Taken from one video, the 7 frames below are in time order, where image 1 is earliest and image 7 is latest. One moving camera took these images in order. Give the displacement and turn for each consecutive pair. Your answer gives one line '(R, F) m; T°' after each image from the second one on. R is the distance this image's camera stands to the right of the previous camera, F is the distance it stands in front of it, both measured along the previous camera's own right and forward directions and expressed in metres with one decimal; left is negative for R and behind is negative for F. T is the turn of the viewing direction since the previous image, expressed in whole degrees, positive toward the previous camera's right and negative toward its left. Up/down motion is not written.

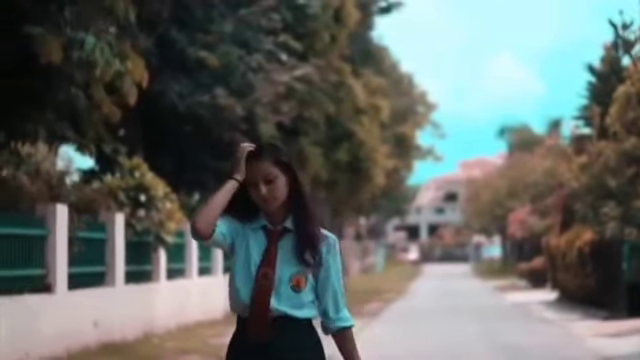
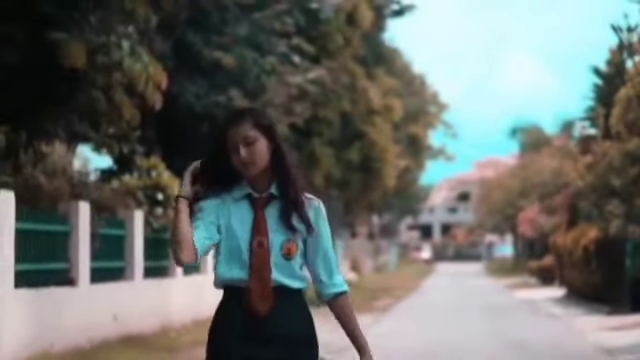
(0.0, -0.7) m; -1°
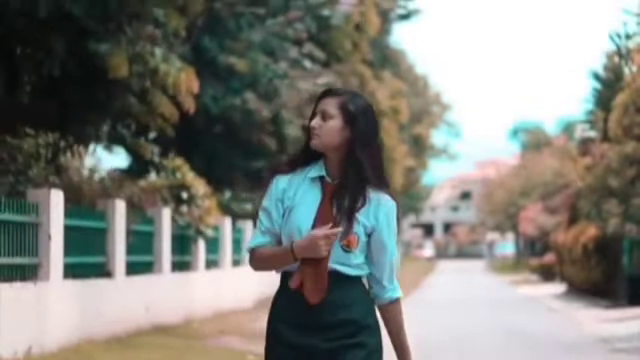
(-0.2, -1.3) m; 0°
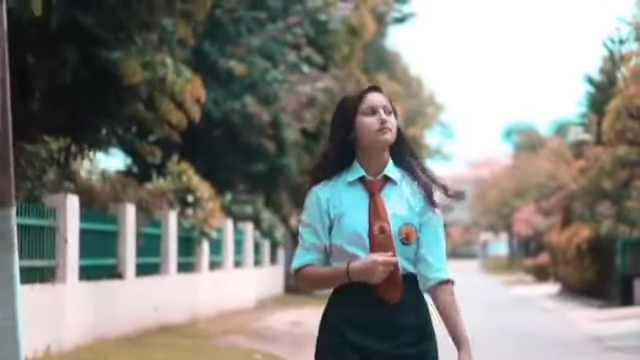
(-0.1, -0.6) m; 0°
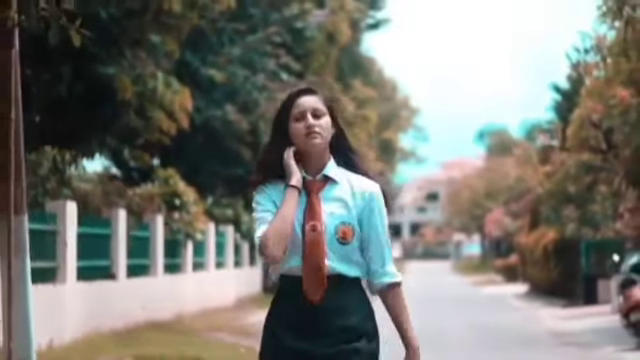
(-0.1, -1.2) m; +1°
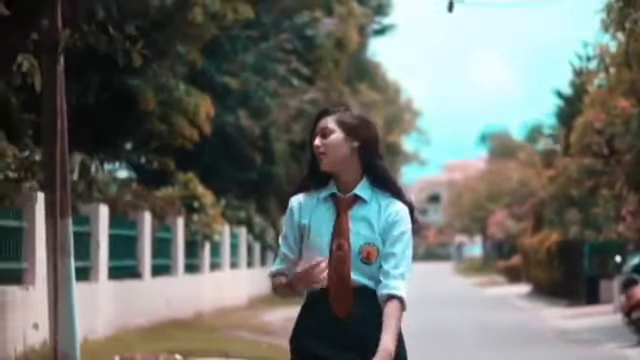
(-0.2, -0.9) m; 0°
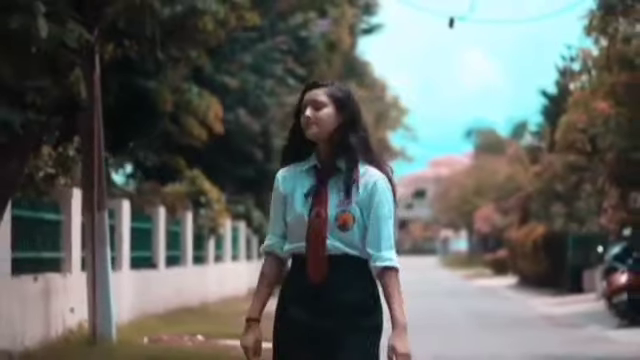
(-0.3, -1.4) m; +1°
